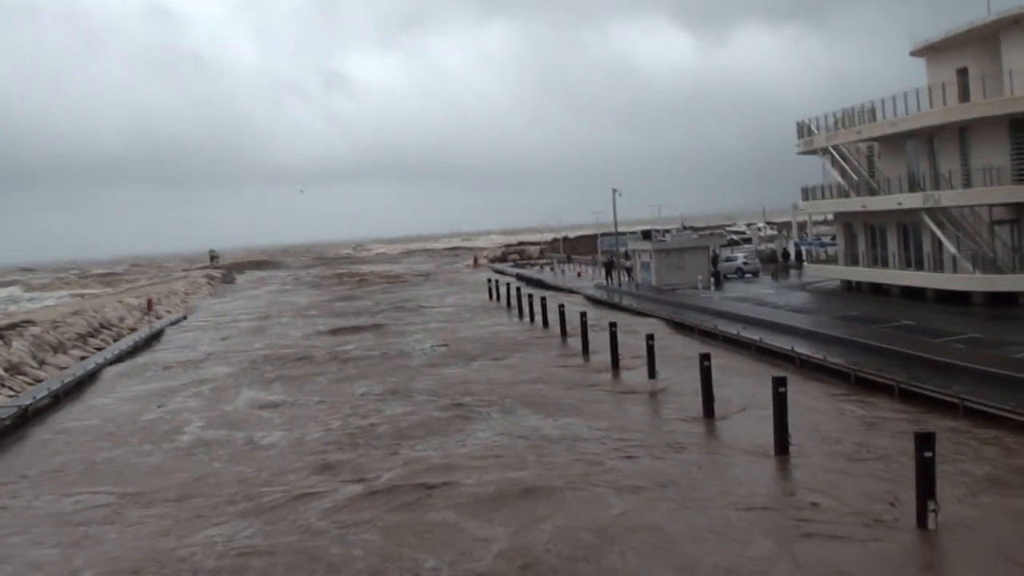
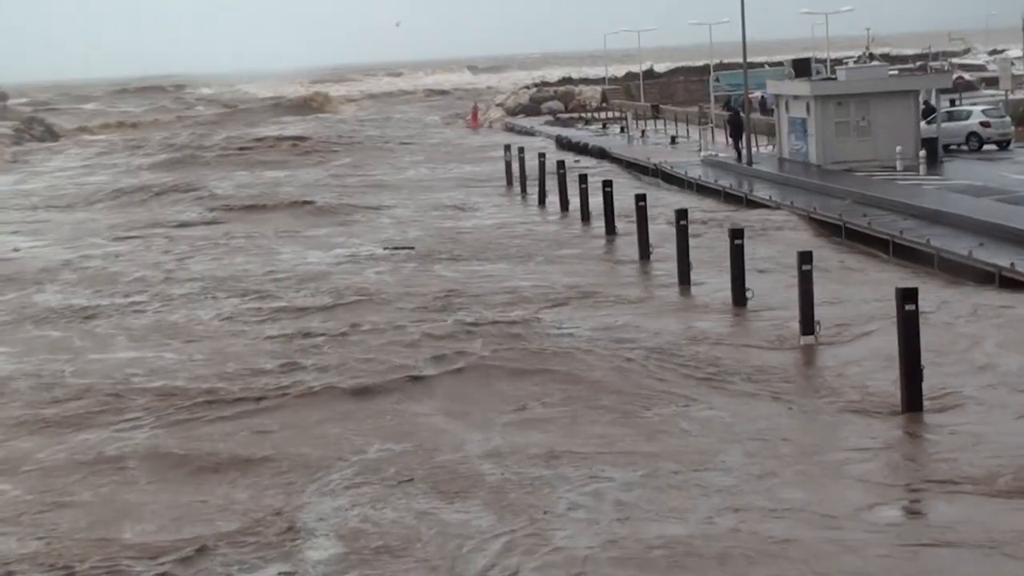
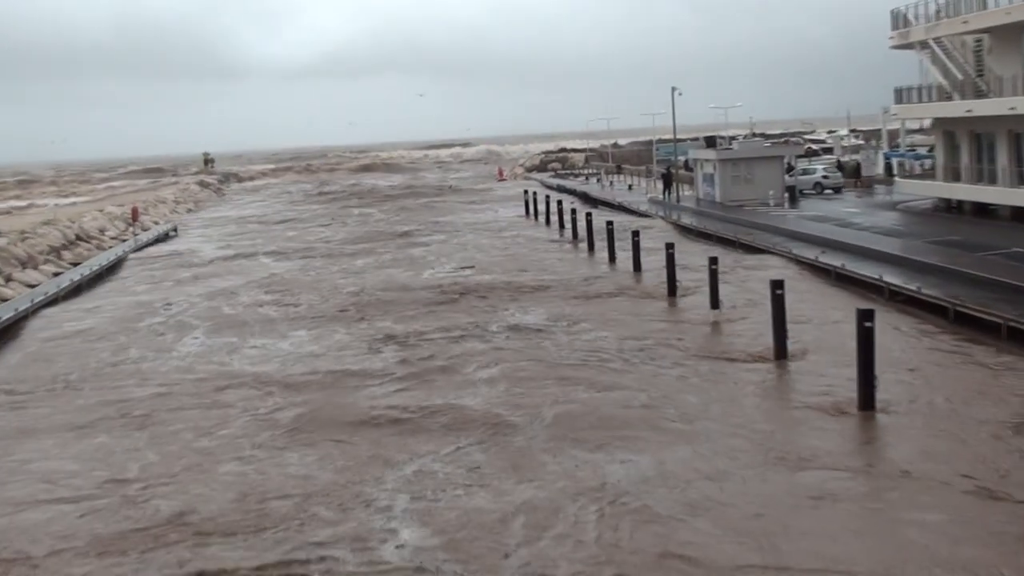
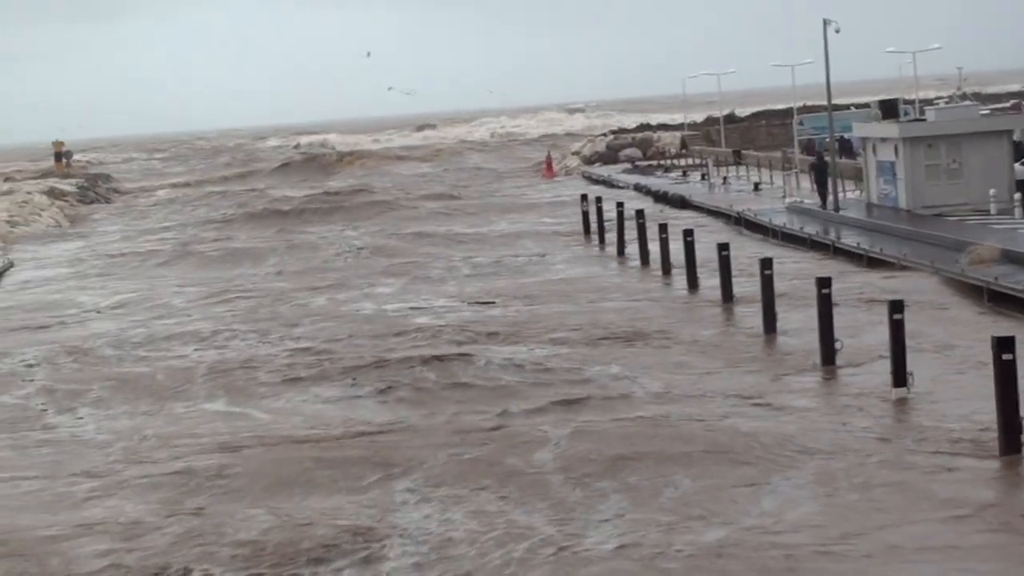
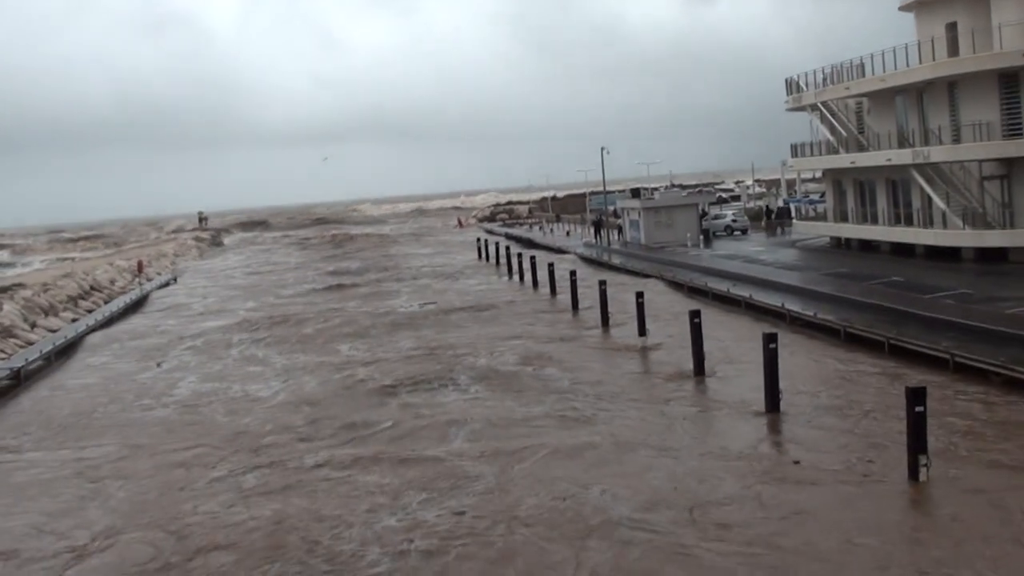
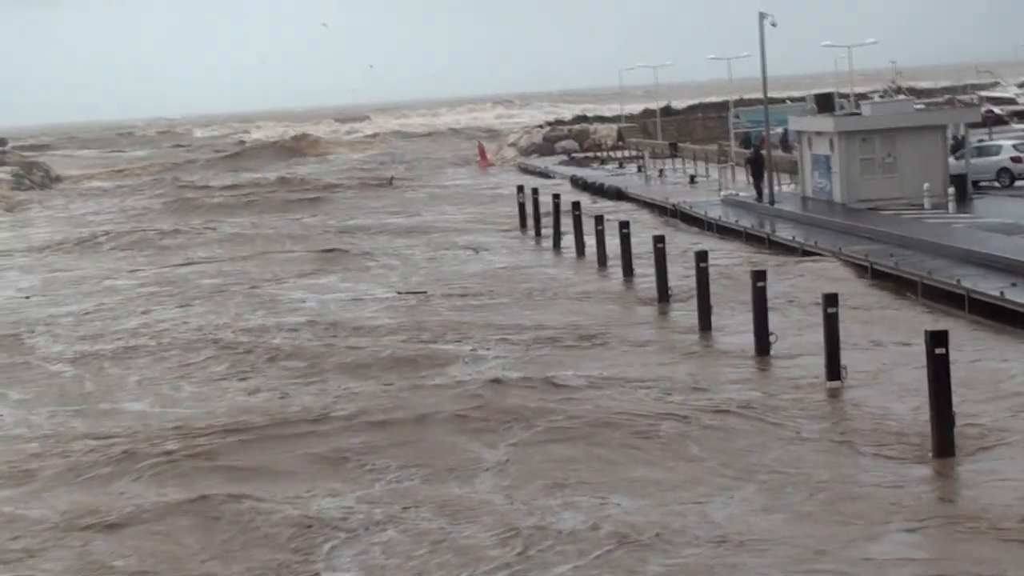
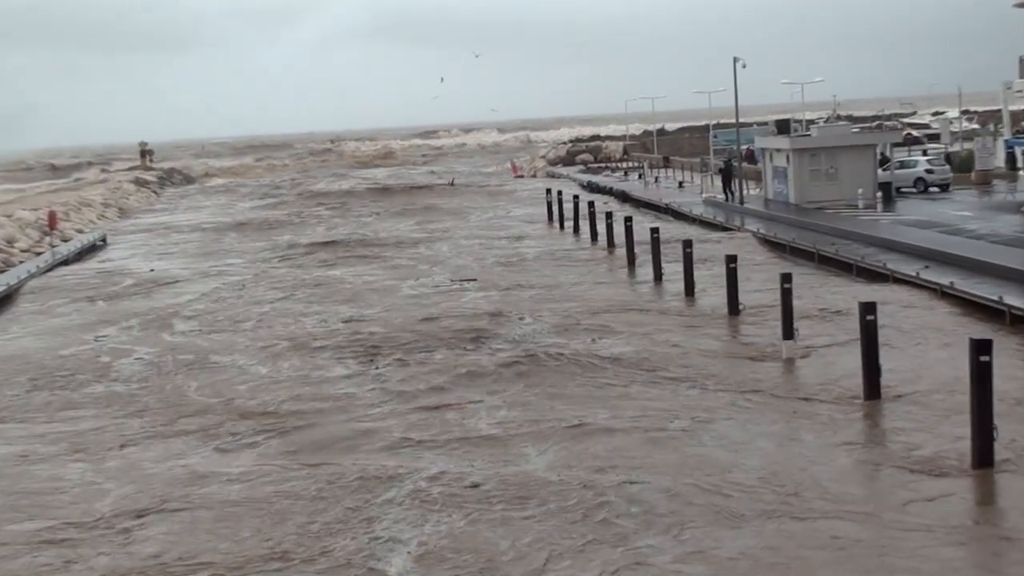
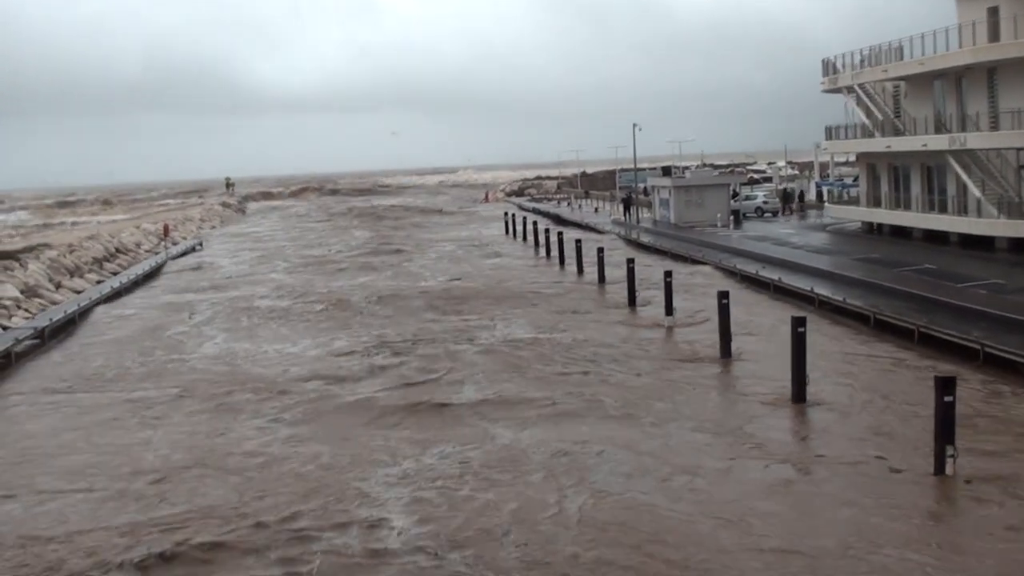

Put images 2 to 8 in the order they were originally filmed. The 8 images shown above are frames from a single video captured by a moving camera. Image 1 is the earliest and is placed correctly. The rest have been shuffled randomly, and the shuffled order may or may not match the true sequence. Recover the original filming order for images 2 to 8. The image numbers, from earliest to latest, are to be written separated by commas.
5, 8, 3, 7, 2, 6, 4
